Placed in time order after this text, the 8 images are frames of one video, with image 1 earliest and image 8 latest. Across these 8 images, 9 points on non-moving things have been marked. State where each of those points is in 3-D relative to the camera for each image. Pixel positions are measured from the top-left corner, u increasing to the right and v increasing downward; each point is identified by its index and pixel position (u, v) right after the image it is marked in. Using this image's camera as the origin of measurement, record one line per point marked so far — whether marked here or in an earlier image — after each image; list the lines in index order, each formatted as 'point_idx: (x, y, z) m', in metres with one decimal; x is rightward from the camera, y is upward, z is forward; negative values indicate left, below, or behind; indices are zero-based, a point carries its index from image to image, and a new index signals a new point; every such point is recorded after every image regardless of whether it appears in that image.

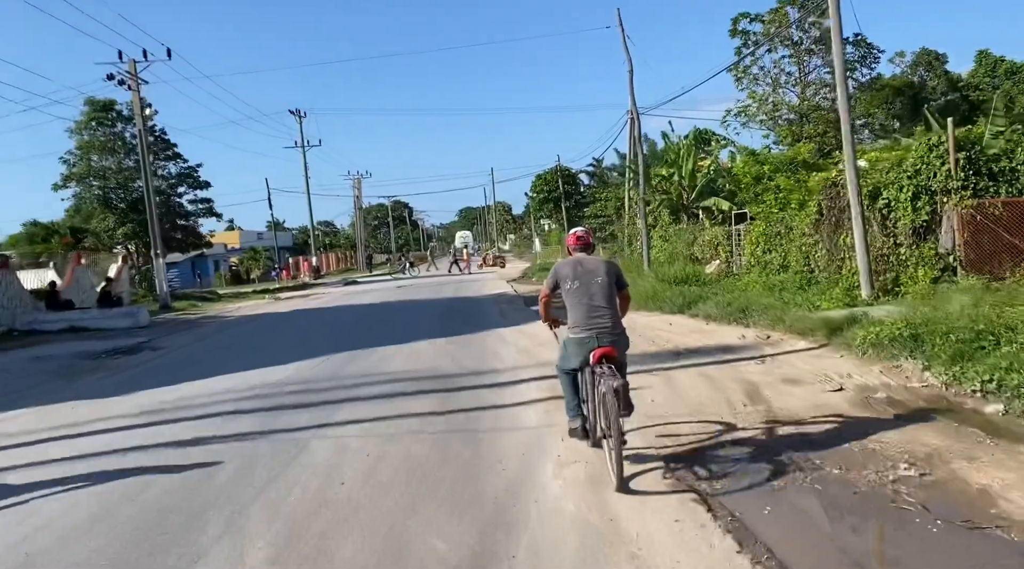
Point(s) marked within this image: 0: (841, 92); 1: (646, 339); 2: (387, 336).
0: (+5.2, +3.0, +12.4) m
1: (+1.8, -0.7, +10.7) m
2: (-2.7, -1.0, +17.5) m
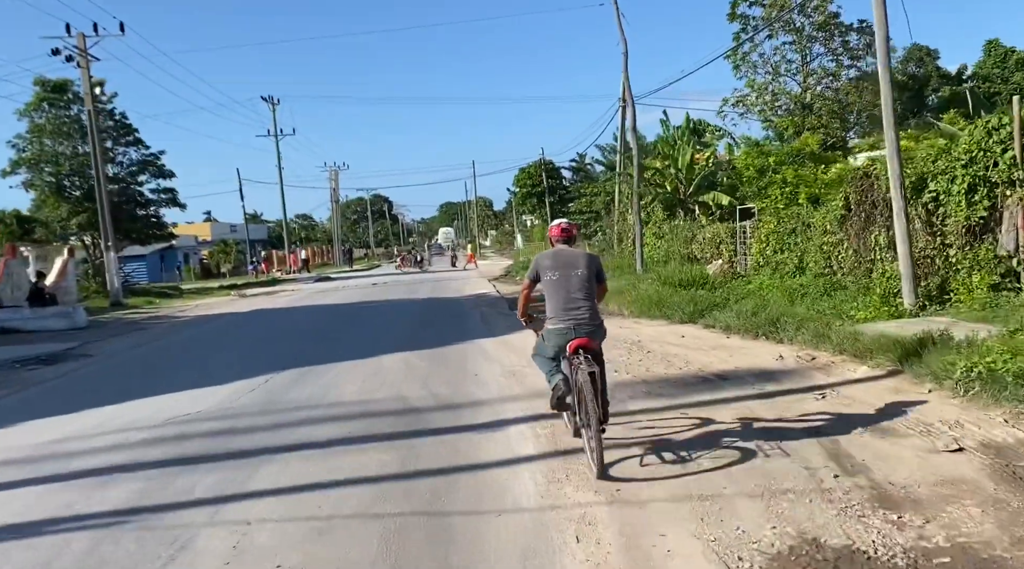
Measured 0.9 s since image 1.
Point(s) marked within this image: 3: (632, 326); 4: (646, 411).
0: (+5.0, +2.9, +10.6) m
1: (+1.7, -0.8, +8.9) m
2: (-3.1, -1.0, +15.5) m
3: (+1.8, -0.6, +11.7) m
4: (+1.1, -1.0, +6.2) m
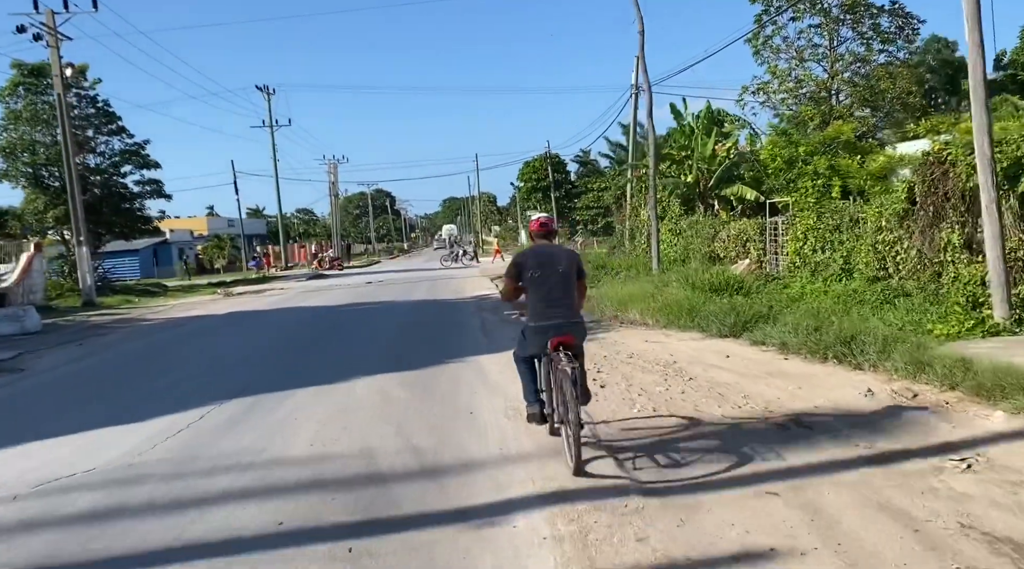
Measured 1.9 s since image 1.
0: (+5.1, +2.8, +8.6) m
1: (+1.7, -0.9, +7.0) m
2: (-3.0, -1.0, +13.7) m
3: (+1.8, -0.7, +9.8) m
4: (+1.1, -1.1, +4.3) m
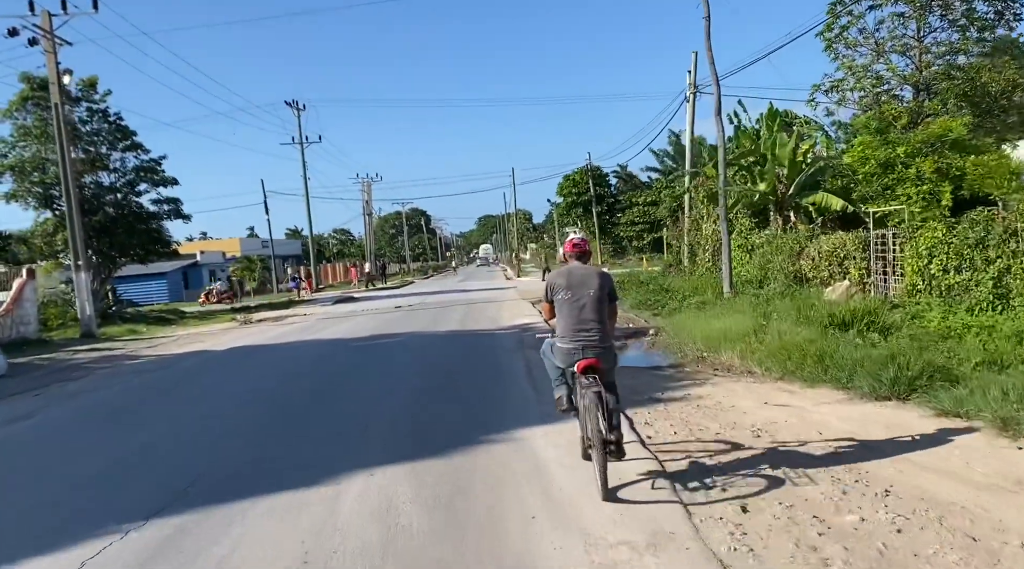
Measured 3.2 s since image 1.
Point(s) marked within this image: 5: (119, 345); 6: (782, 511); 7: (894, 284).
0: (+5.5, +2.5, +5.7) m
1: (+2.1, -1.2, +4.1) m
2: (-2.3, -1.5, +11.0) m
3: (+2.4, -1.0, +6.9) m
4: (+1.4, -1.3, +1.5) m
5: (-9.1, -1.4, +18.2) m
6: (+1.5, -1.2, +4.3) m
7: (+6.4, 0.0, +13.5) m
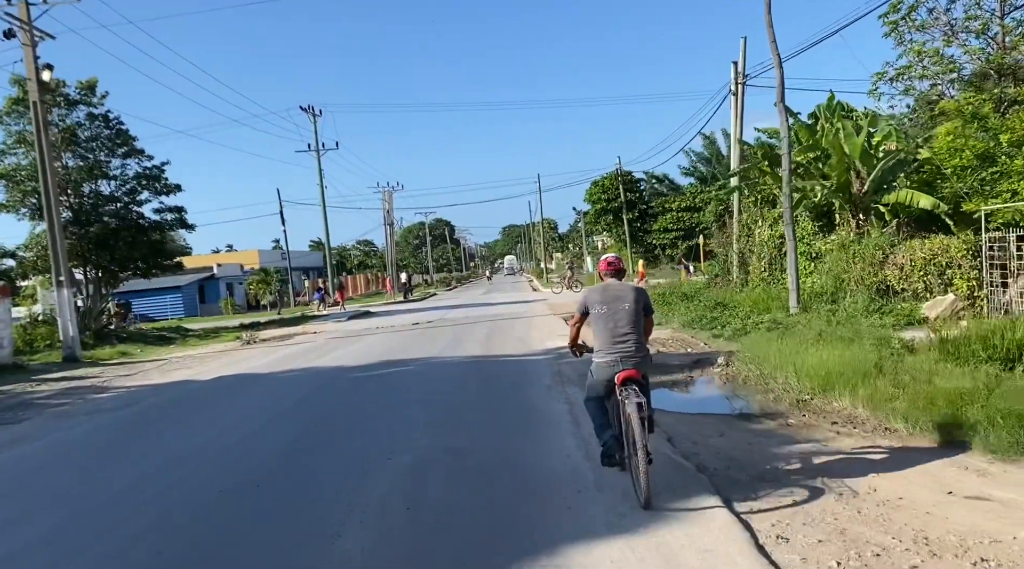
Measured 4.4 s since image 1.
0: (+5.8, +2.4, +3.2) m
1: (+2.3, -1.3, +1.7) m
2: (-1.8, -1.7, +8.7) m
3: (+2.7, -1.2, +4.5) m
4: (+1.5, -1.4, -1.0) m
5: (-8.5, -1.8, +16.1) m
6: (+1.7, -1.4, +1.8) m
7: (+6.9, -0.2, +11.0) m
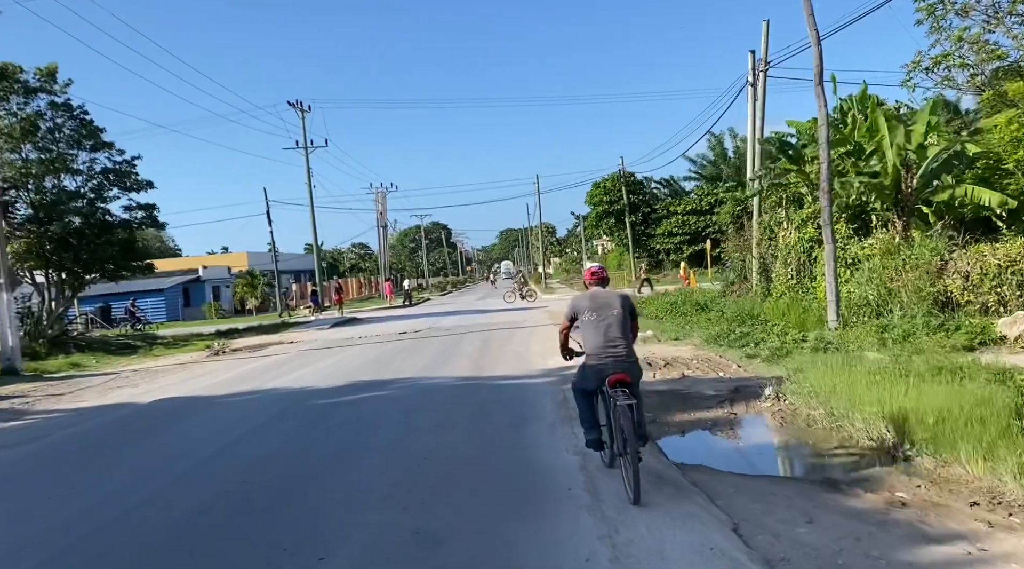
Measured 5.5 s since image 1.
0: (+5.7, +2.3, +1.2) m
1: (+2.3, -1.4, -0.4) m
2: (-1.9, -1.8, +6.6) m
3: (+2.7, -1.3, +2.4) m
4: (+1.5, -1.5, -3.0) m
5: (-8.5, -1.8, +14.0) m
6: (+1.6, -1.4, -0.2) m
7: (+6.8, -0.3, +8.9) m
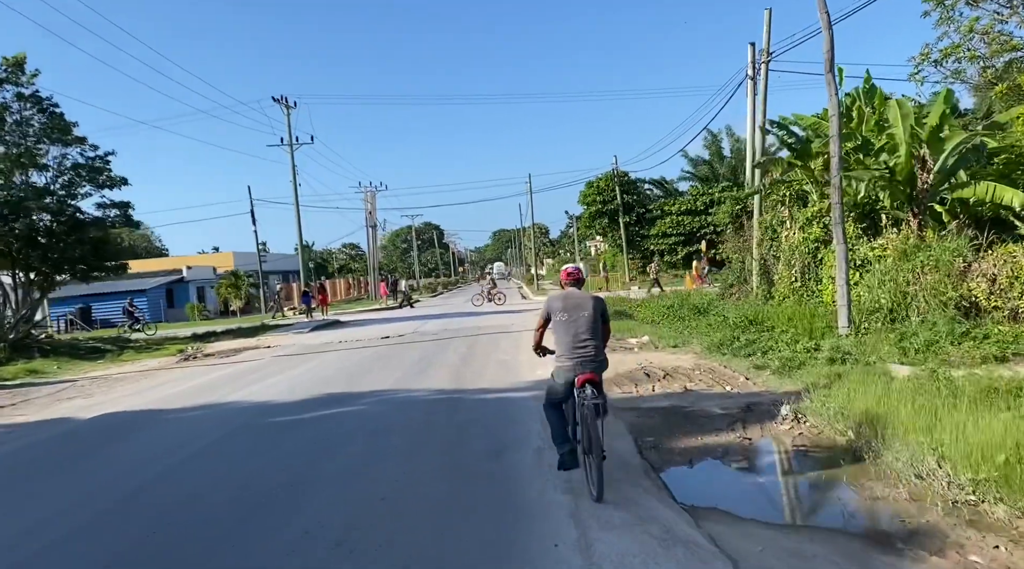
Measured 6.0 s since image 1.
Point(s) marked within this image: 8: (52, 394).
0: (+5.6, +2.3, +0.2) m
1: (+2.2, -1.4, -1.4) m
2: (-2.1, -1.8, +5.5) m
3: (+2.5, -1.3, +1.4) m
4: (+1.4, -1.5, -4.0) m
5: (-8.8, -1.9, +12.9) m
6: (+1.5, -1.4, -1.3) m
7: (+6.6, -0.4, +8.0) m
8: (-7.7, -1.9, +13.2) m
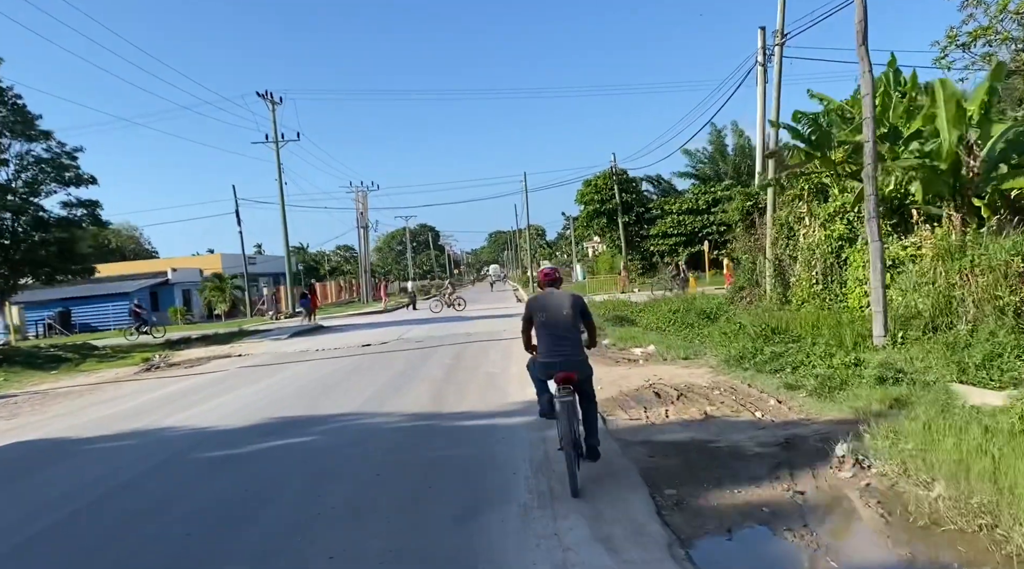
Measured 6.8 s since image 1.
0: (+5.5, +2.2, -1.4) m
1: (+2.1, -1.4, -3.0) m
2: (-2.2, -1.9, +4.0) m
3: (+2.4, -1.3, -0.2) m
4: (+1.3, -1.5, -5.6) m
5: (-8.9, -1.9, +11.3) m
6: (+1.4, -1.5, -2.8) m
7: (+6.5, -0.4, +6.4) m
8: (-7.9, -1.9, +11.6) m
